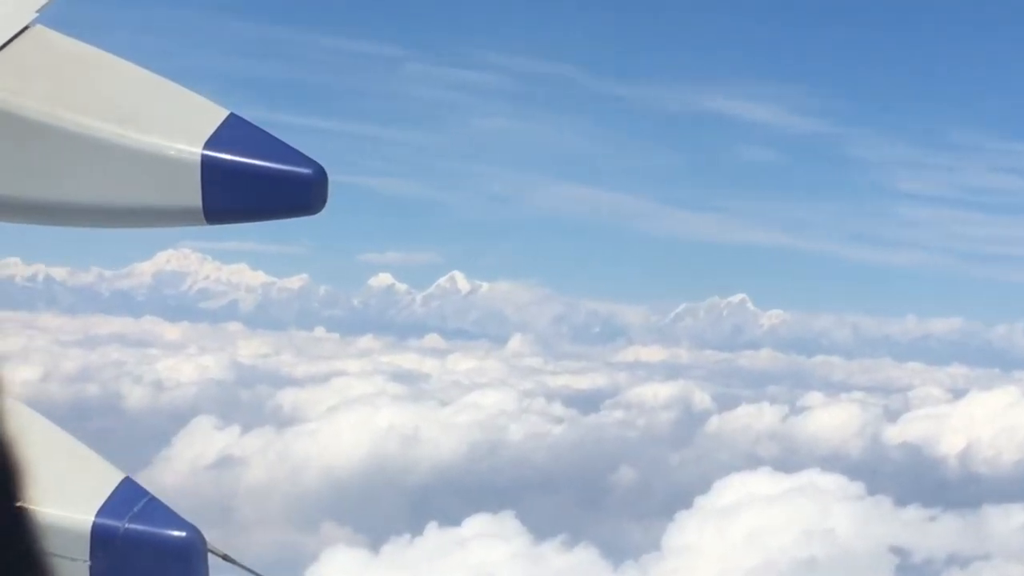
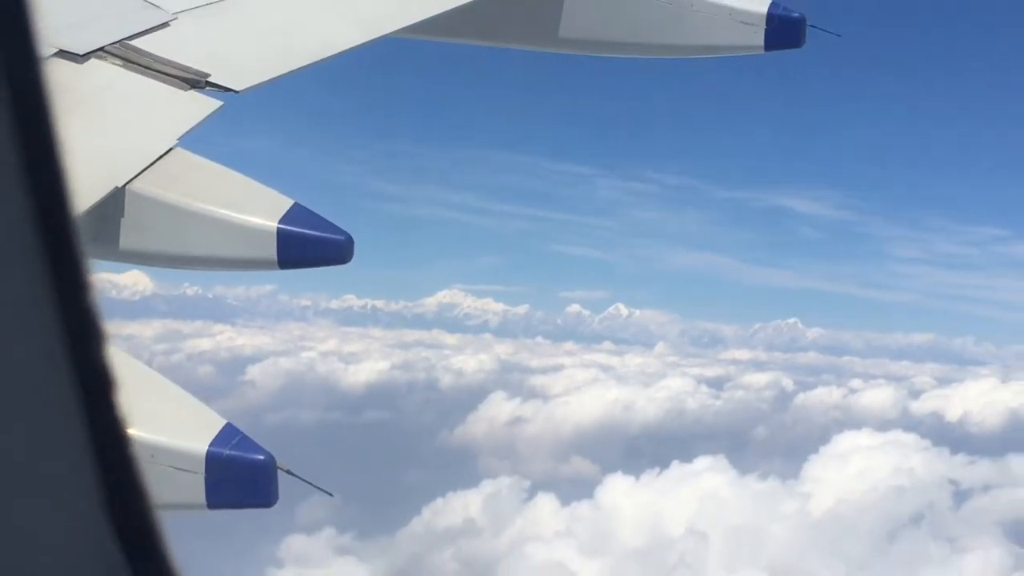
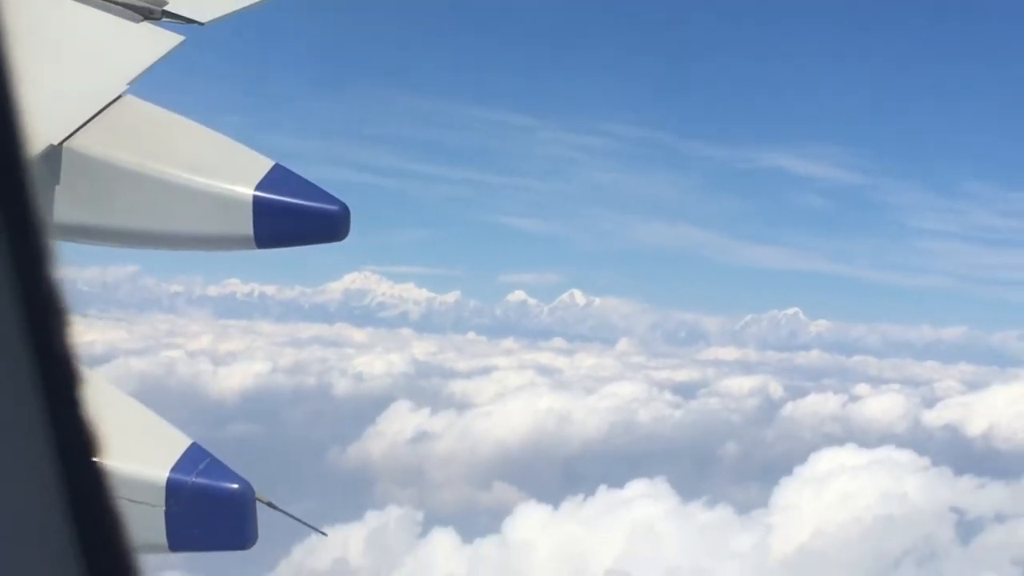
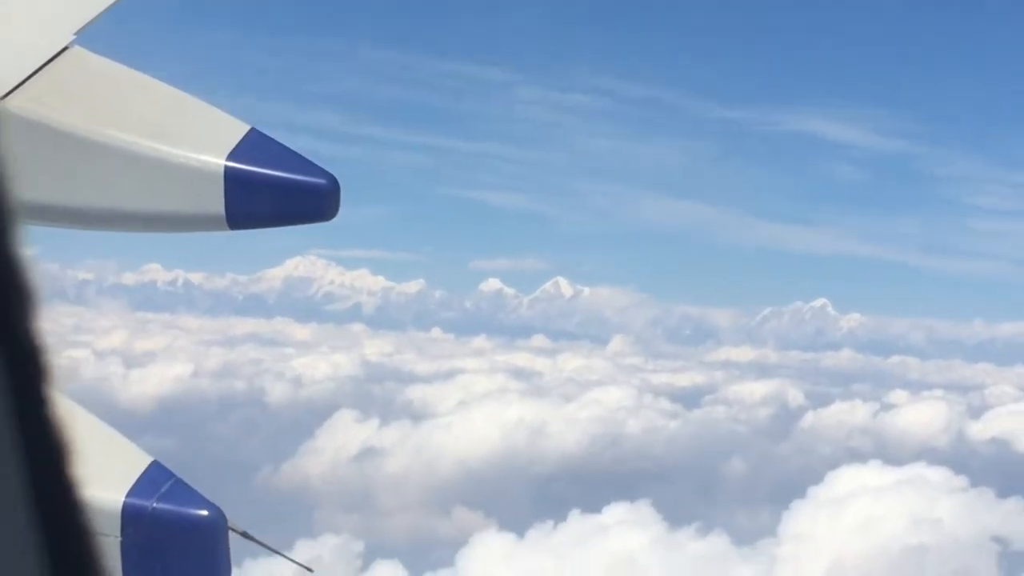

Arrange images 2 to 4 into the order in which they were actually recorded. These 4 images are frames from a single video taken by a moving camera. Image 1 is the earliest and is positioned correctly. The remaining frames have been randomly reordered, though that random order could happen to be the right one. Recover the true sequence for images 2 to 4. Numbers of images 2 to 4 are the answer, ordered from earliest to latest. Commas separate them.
4, 3, 2
